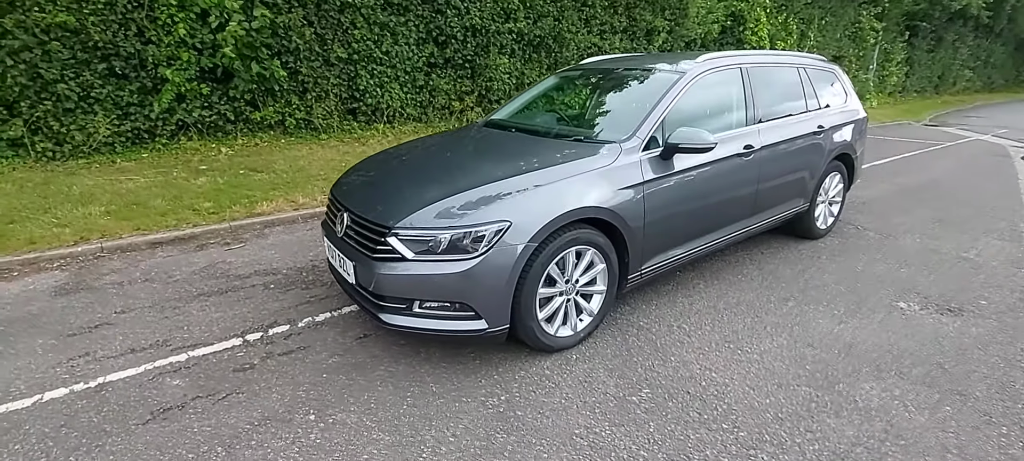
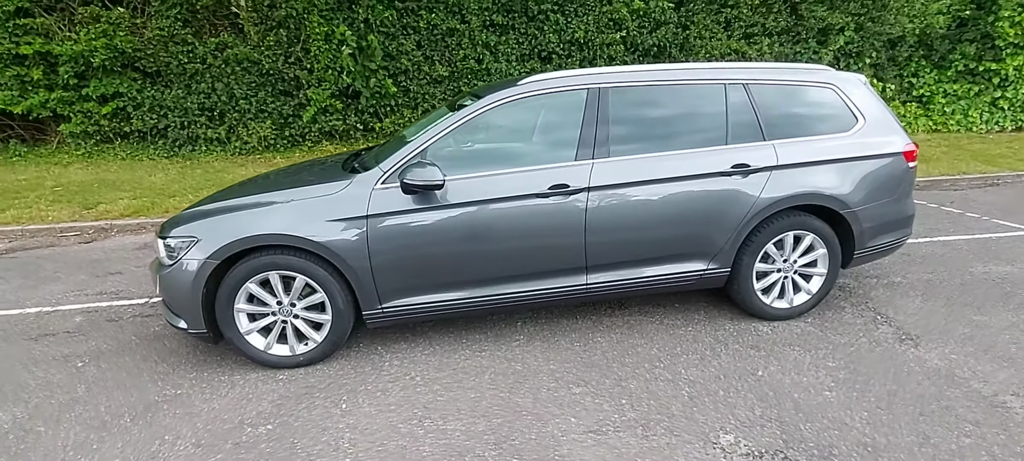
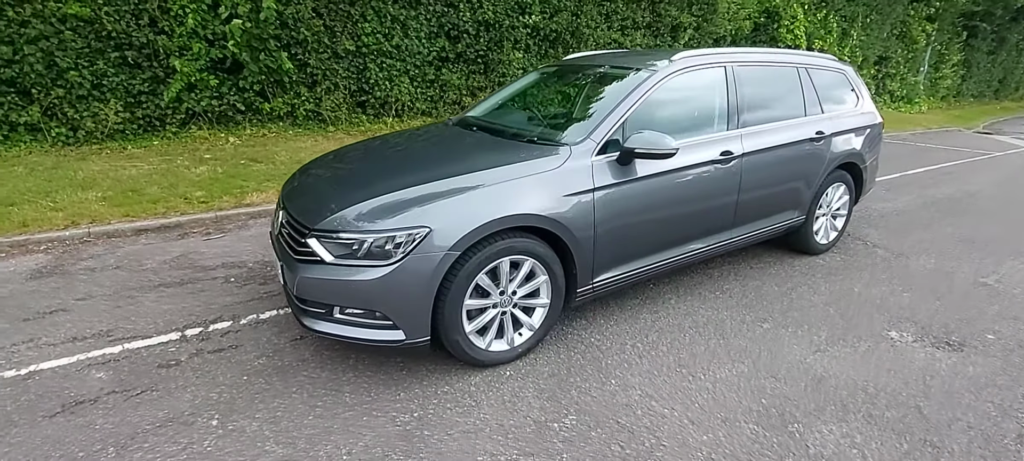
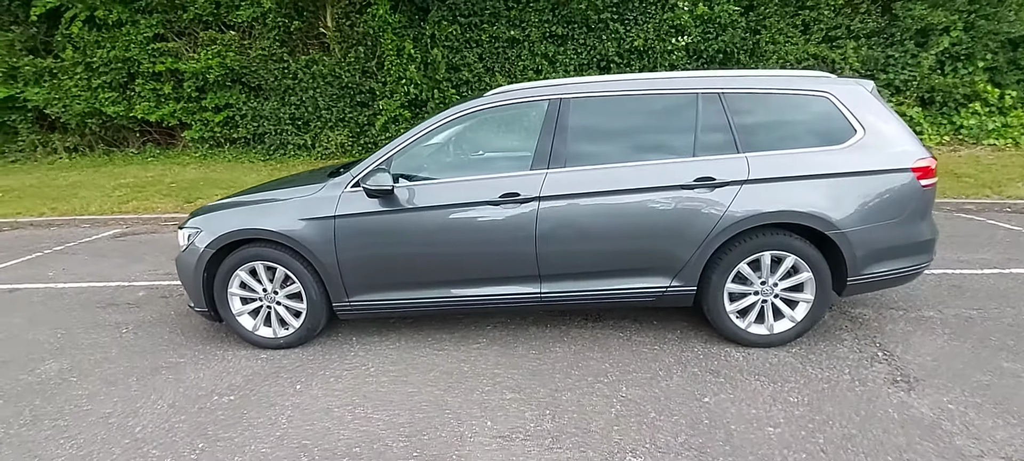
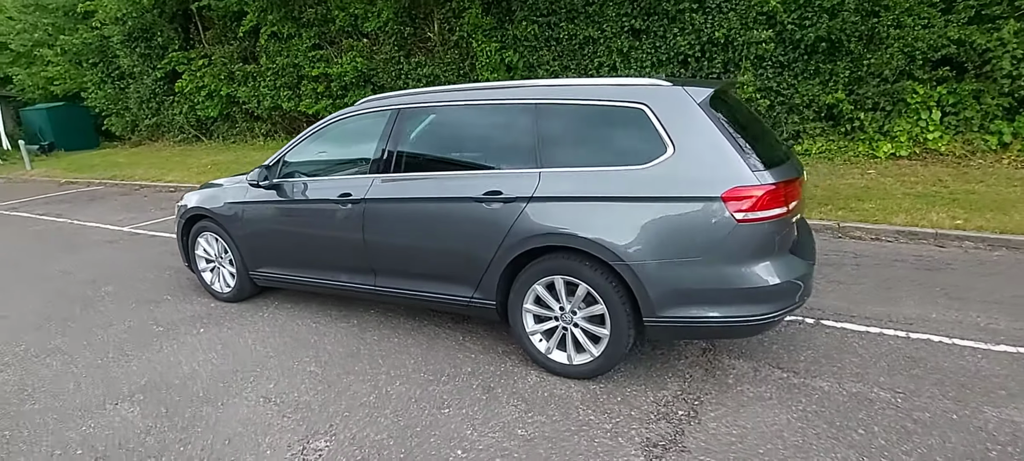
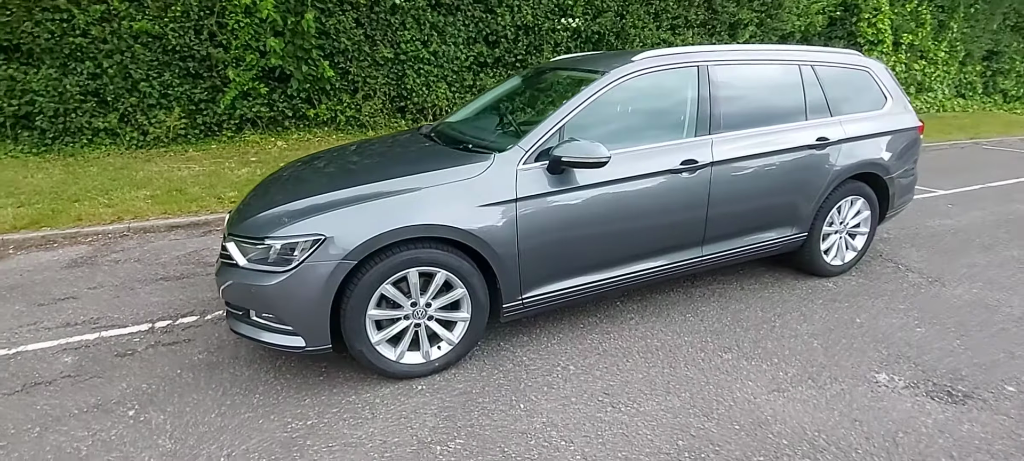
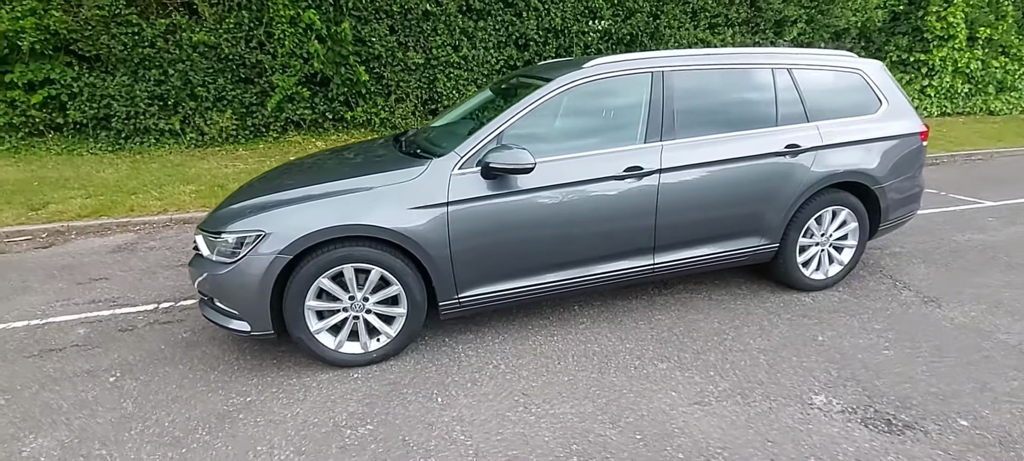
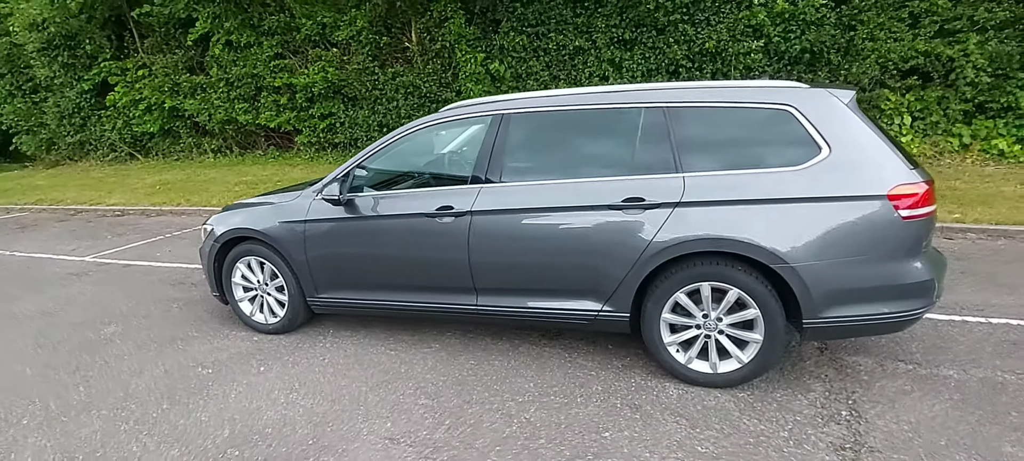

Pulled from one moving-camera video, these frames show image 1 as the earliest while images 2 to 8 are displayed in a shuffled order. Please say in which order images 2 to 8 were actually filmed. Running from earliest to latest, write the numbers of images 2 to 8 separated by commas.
3, 6, 7, 2, 4, 8, 5
